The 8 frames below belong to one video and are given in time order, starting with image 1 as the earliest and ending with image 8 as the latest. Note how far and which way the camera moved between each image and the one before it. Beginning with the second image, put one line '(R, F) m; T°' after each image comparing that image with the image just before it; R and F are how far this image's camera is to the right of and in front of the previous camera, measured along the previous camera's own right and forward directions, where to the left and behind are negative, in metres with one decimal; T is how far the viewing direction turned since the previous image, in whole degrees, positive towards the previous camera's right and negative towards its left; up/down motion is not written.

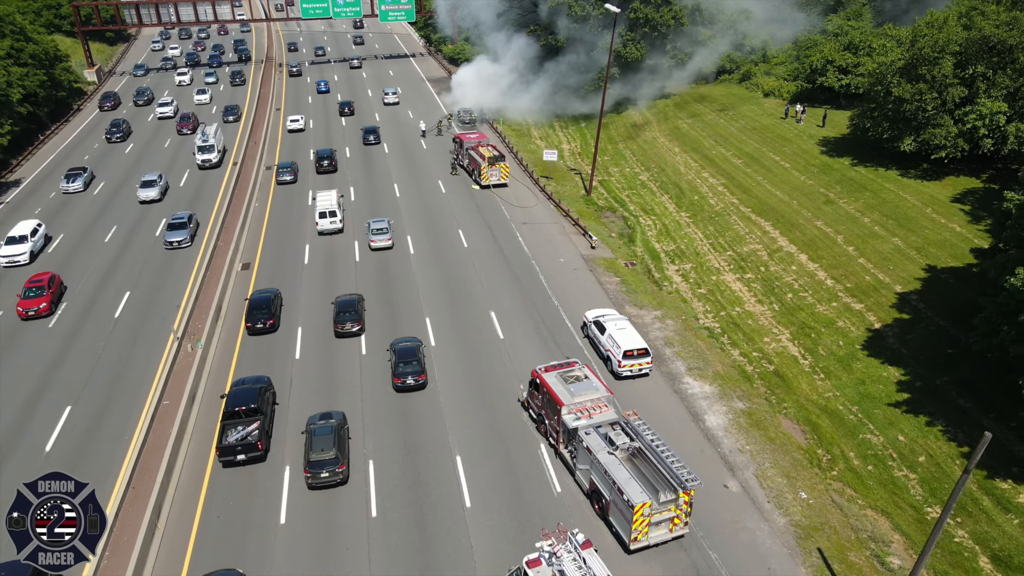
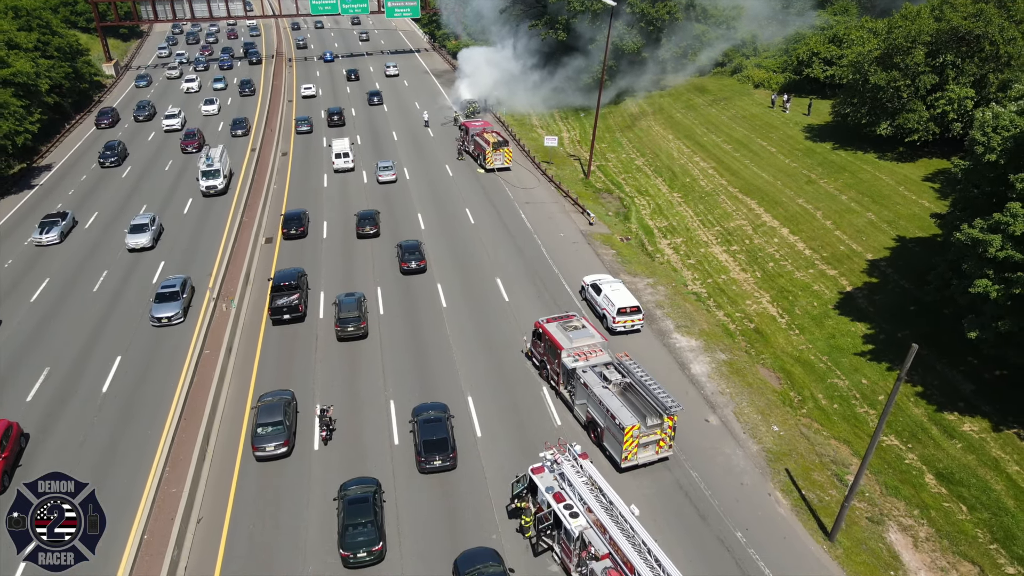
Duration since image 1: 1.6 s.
(-0.2, -3.2) m; 0°
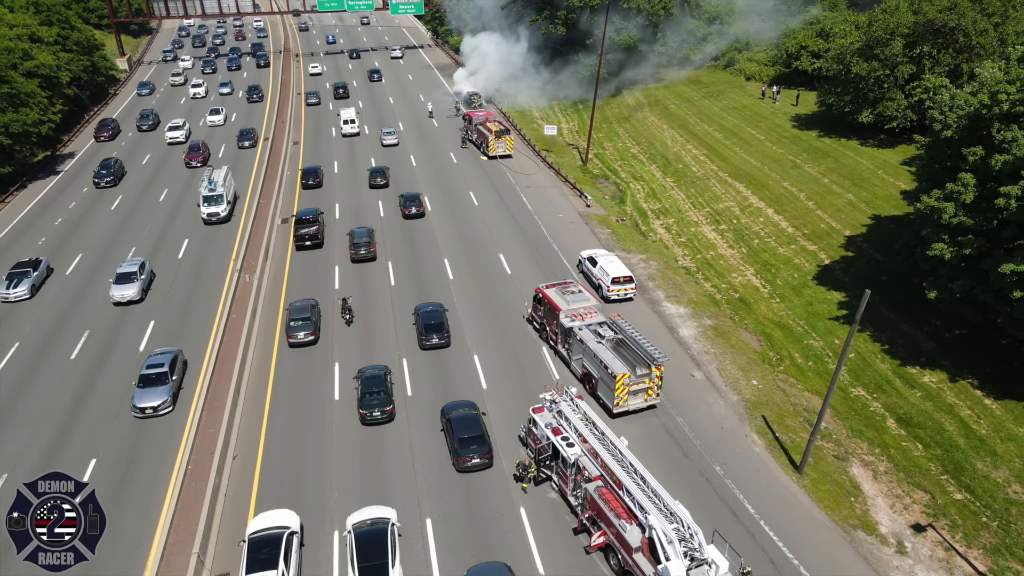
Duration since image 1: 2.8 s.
(-0.1, -2.7) m; 0°
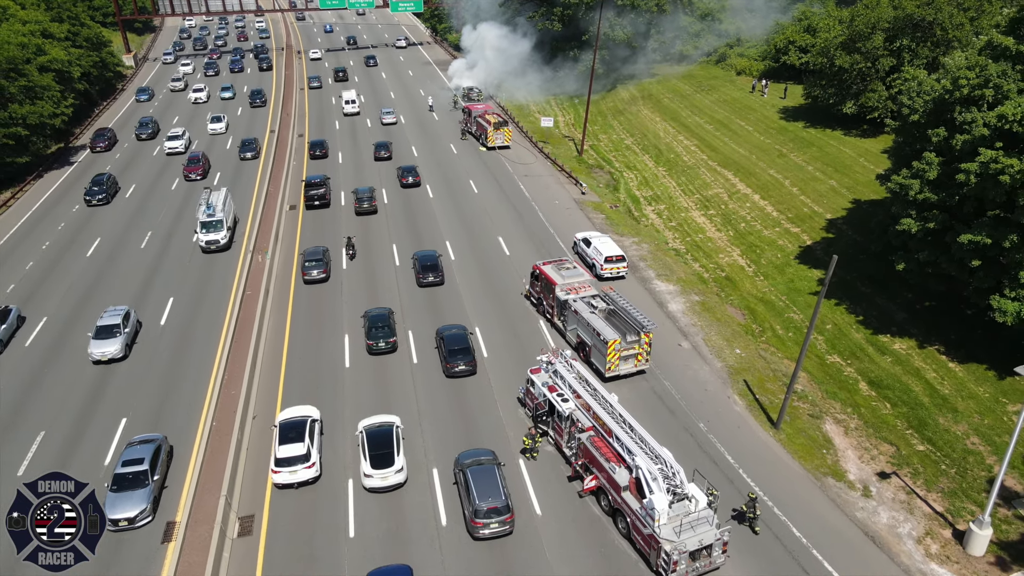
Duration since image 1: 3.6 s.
(-0.1, -2.1) m; 0°
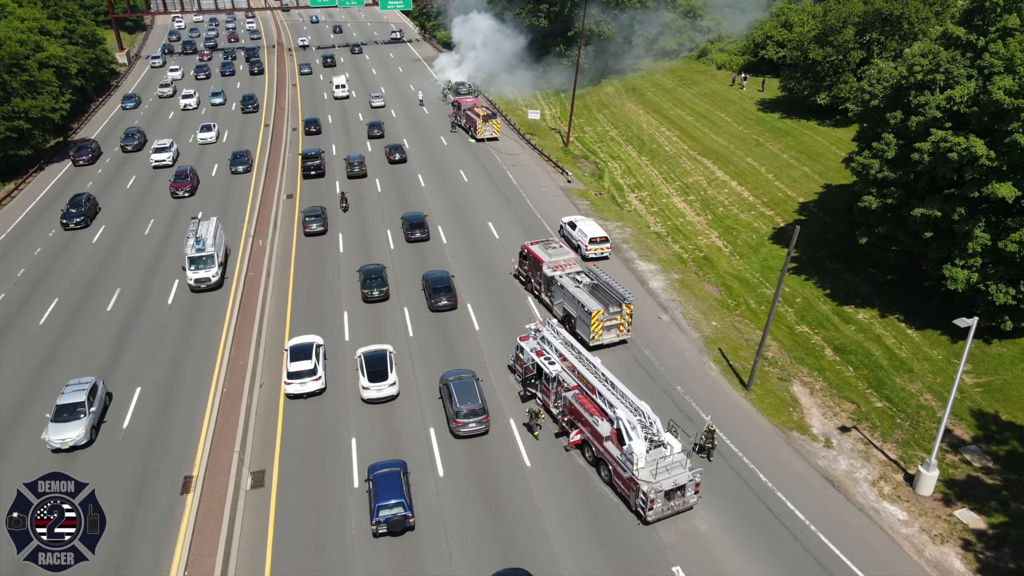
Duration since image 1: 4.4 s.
(0.0, -2.0) m; +1°
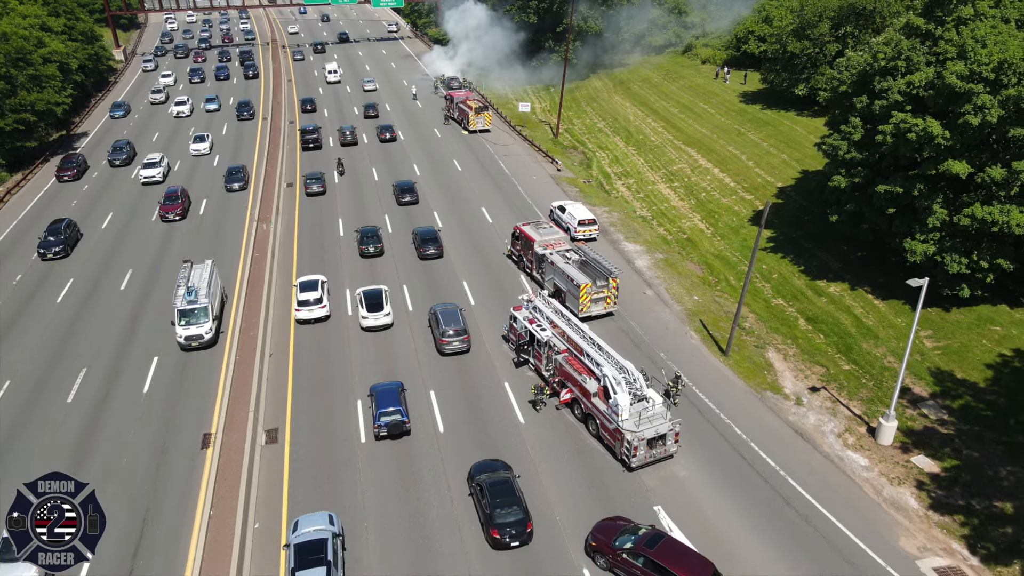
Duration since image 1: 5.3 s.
(-0.1, -2.1) m; +1°
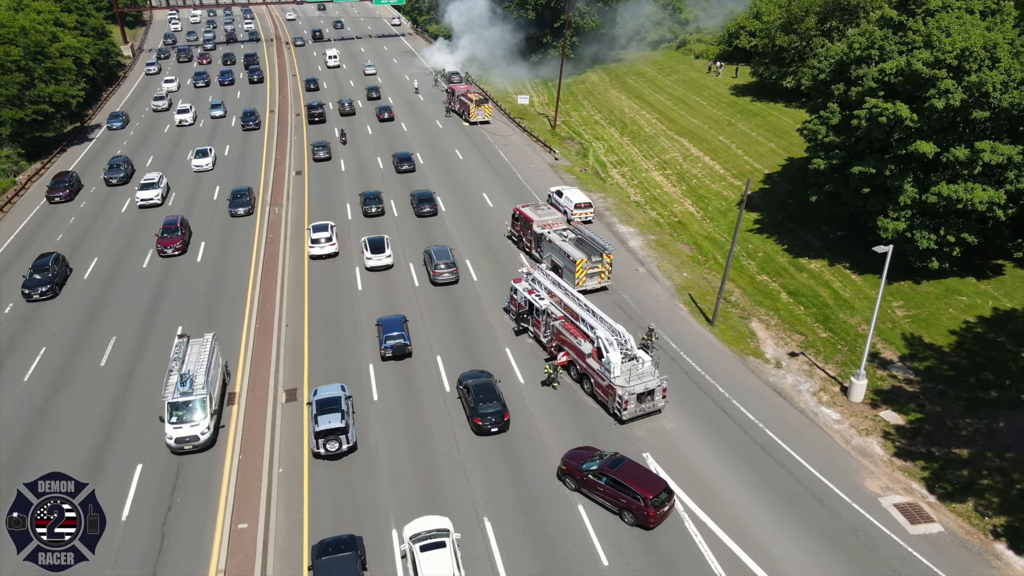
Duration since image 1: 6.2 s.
(-0.1, -2.3) m; 0°
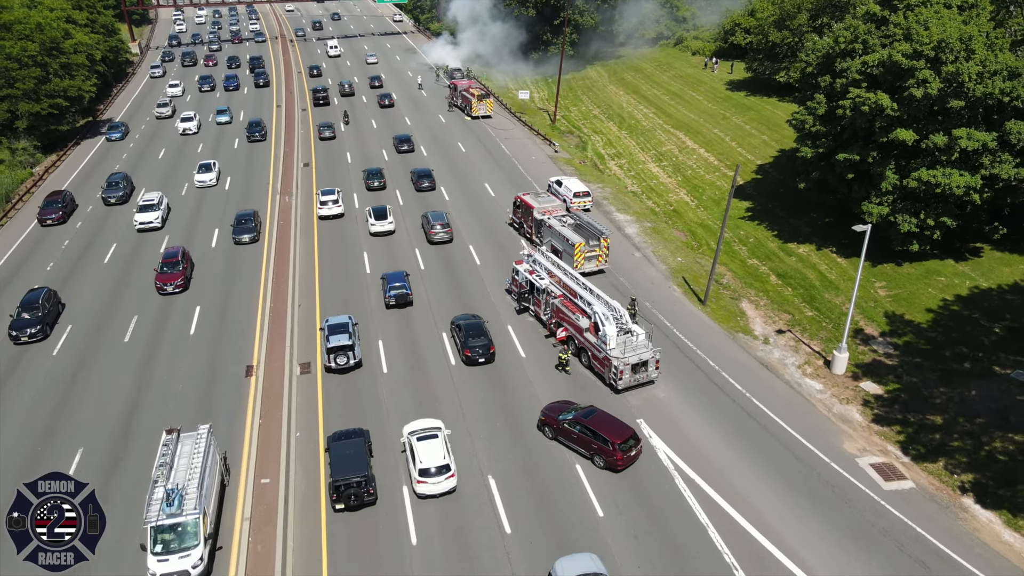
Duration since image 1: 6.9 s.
(-0.1, -1.7) m; 0°
